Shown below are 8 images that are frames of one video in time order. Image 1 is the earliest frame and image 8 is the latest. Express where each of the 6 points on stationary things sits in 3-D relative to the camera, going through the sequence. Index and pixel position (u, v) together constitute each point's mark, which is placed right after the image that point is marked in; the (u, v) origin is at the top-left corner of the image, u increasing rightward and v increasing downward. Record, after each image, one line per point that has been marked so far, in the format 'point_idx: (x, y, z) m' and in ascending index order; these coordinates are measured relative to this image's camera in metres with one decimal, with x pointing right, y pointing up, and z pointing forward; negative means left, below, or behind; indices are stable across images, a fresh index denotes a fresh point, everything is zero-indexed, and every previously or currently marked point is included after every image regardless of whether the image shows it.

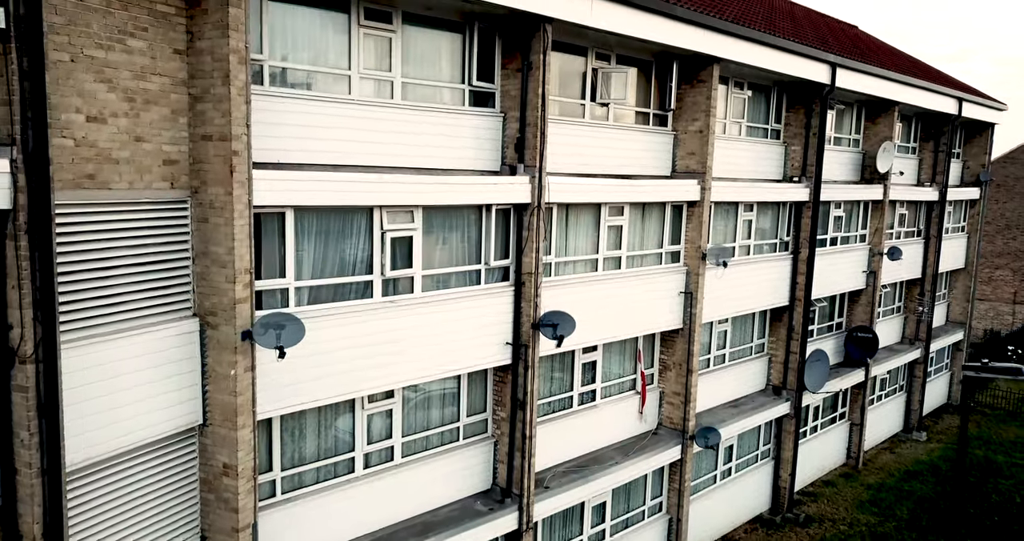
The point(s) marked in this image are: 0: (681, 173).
0: (+2.8, +1.6, +12.4) m
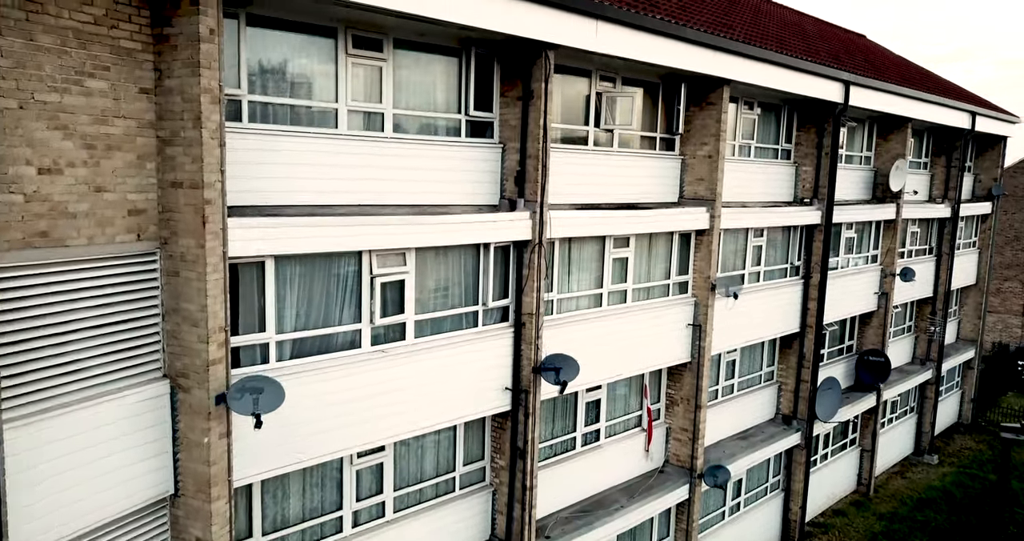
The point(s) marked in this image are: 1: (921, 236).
0: (+2.8, +1.1, +11.8) m
1: (+10.3, +0.9, +19.0) m
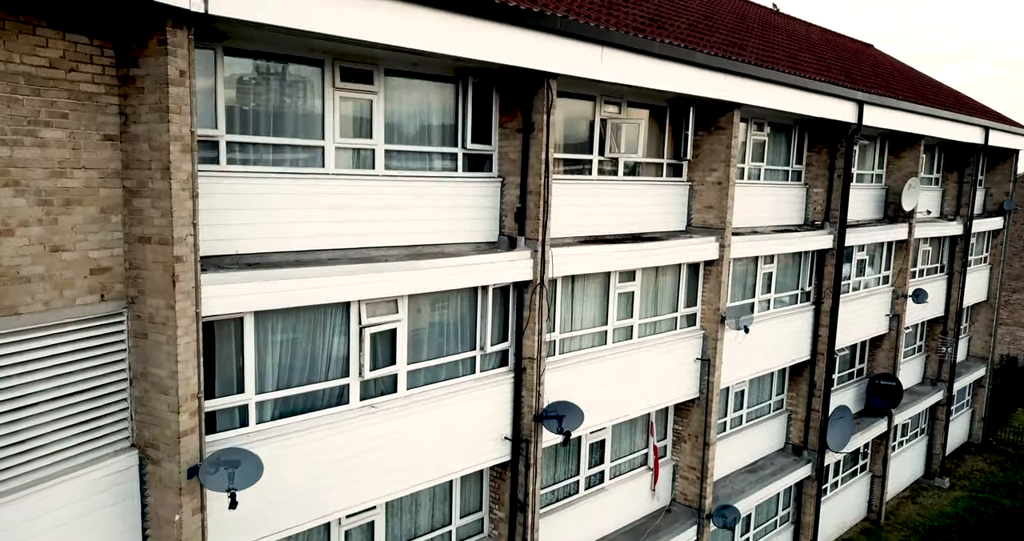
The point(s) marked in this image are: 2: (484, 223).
0: (+2.7, +0.6, +11.2) m
1: (+10.3, +0.4, +18.5) m
2: (-0.3, +0.5, +8.5) m
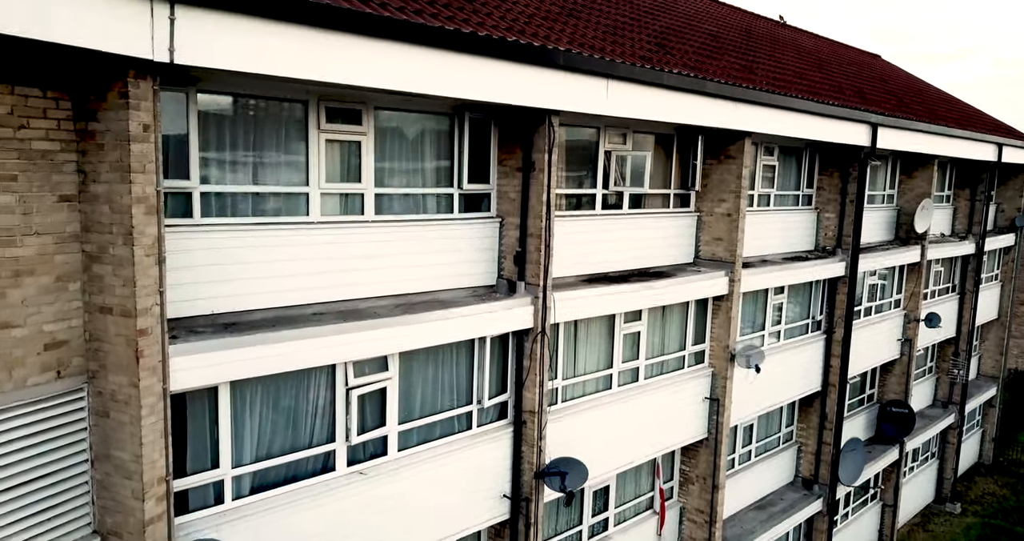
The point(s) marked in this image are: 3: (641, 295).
0: (+2.7, +0.1, +10.7) m
1: (+10.3, -0.1, +17.9) m
2: (-0.3, 0.0, +8.0) m
3: (+1.6, -0.3, +9.2) m
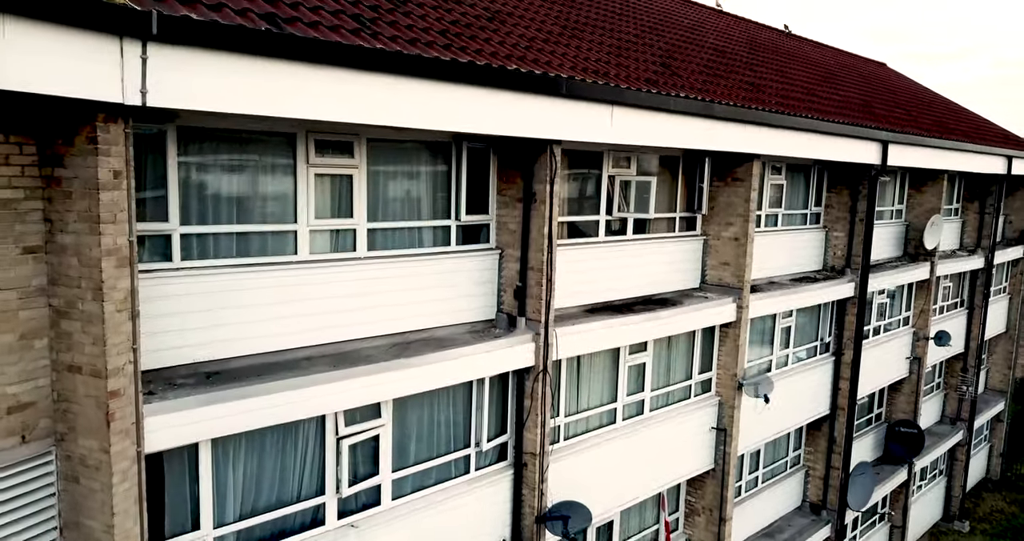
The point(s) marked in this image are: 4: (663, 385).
0: (+2.7, -0.2, +10.4) m
1: (+10.3, -0.4, +17.6) m
2: (-0.3, -0.3, +7.6) m
3: (+1.6, -0.6, +8.8) m
4: (+1.9, -1.5, +9.7) m
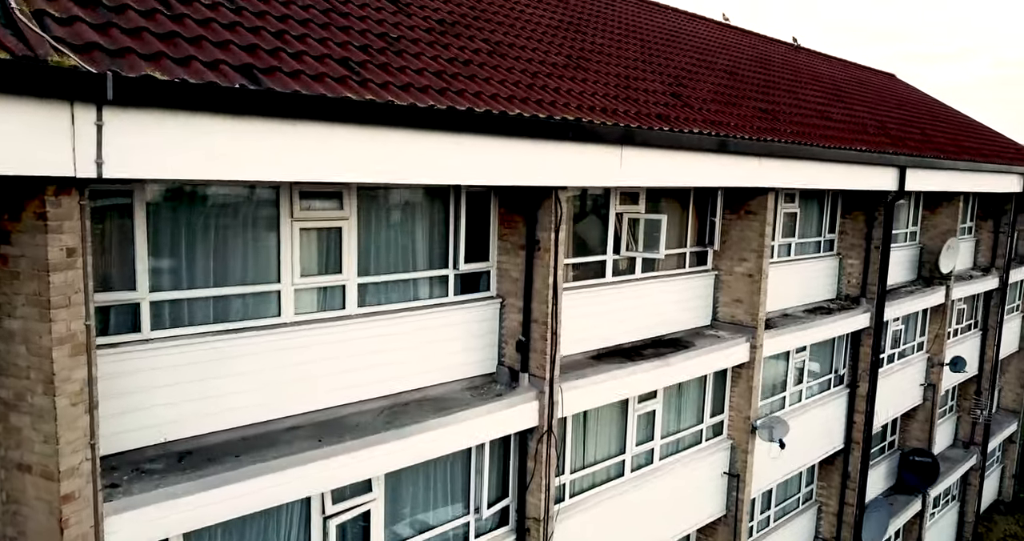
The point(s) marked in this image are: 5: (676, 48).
0: (+2.8, -0.7, +9.9) m
1: (+10.3, -0.9, +17.1) m
2: (-0.3, -0.8, +7.1) m
3: (+1.6, -1.1, +8.3) m
4: (+2.0, -2.0, +9.2) m
5: (+2.5, +3.4, +11.4) m
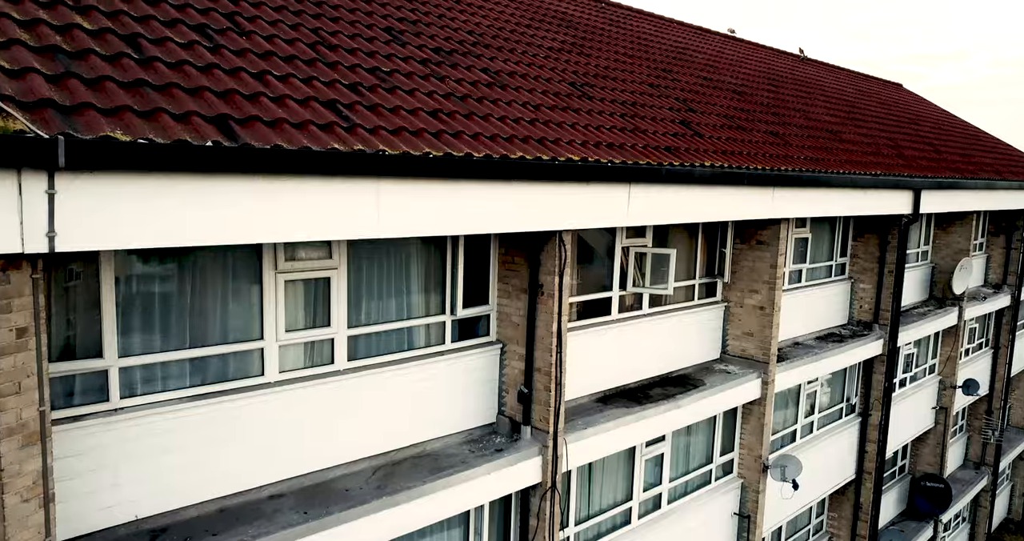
0: (+2.8, -1.1, +9.4) m
1: (+10.3, -1.3, +16.7) m
2: (-0.3, -1.2, +6.7) m
3: (+1.6, -1.5, +7.9) m
4: (+2.0, -2.3, +8.7) m
5: (+2.5, +3.0, +11.0) m
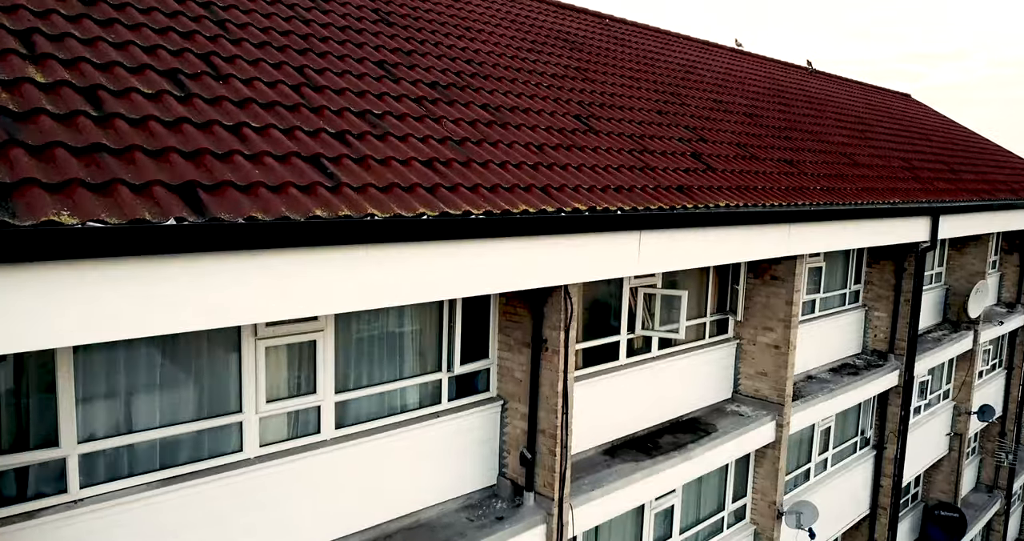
0: (+2.8, -1.5, +9.0) m
1: (+10.3, -1.7, +16.2) m
2: (-0.3, -1.6, +6.2) m
3: (+1.6, -1.9, +7.4) m
4: (+2.0, -2.8, +8.3) m
5: (+2.5, +2.5, +10.5) m
